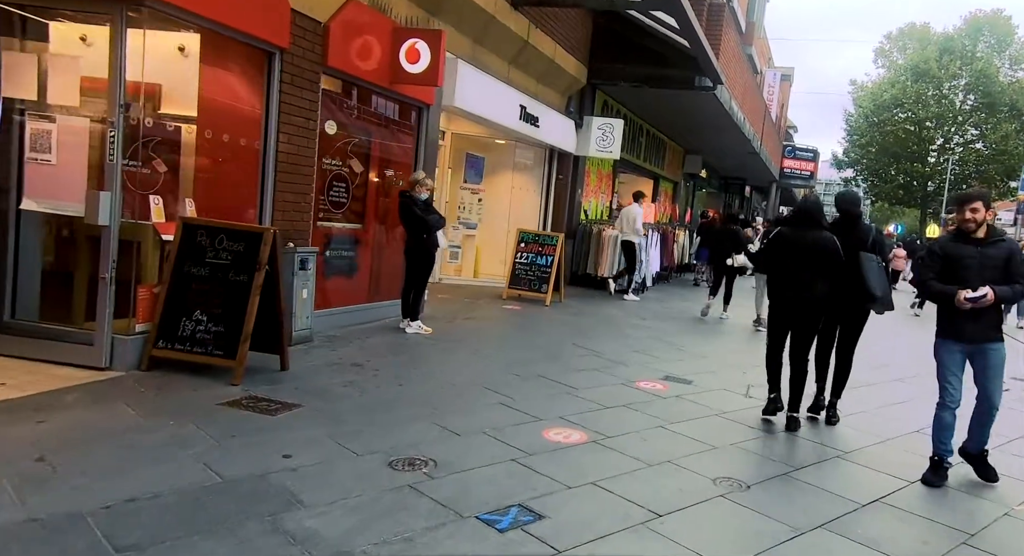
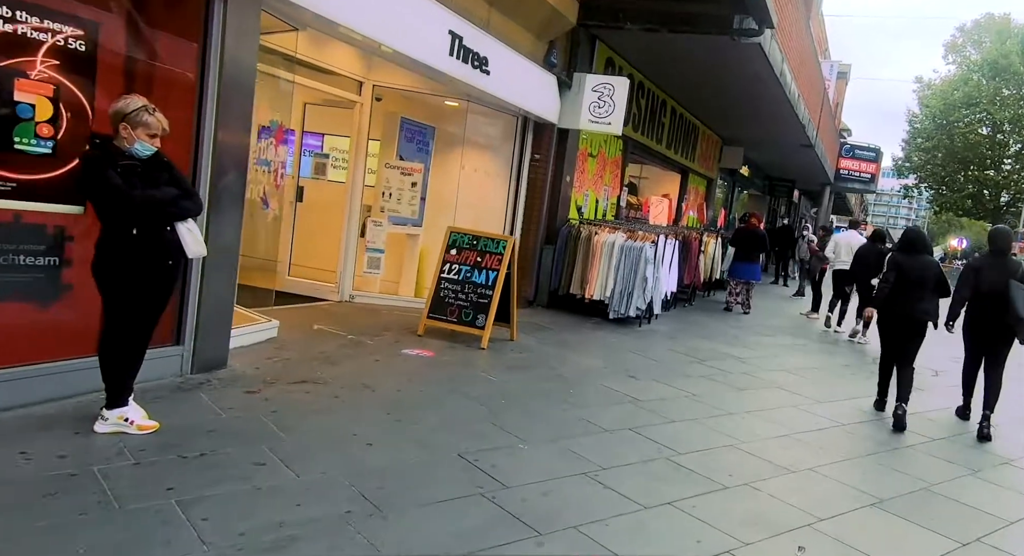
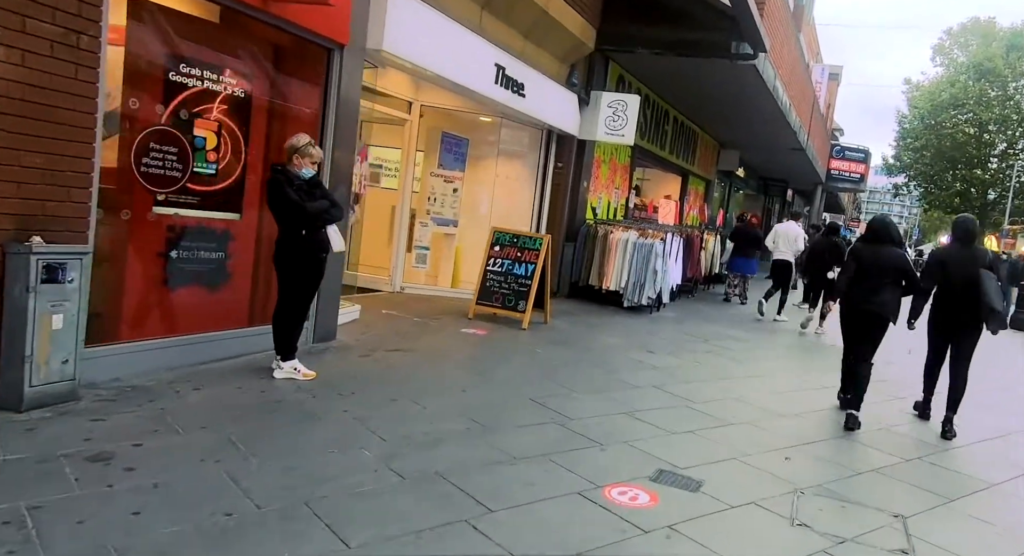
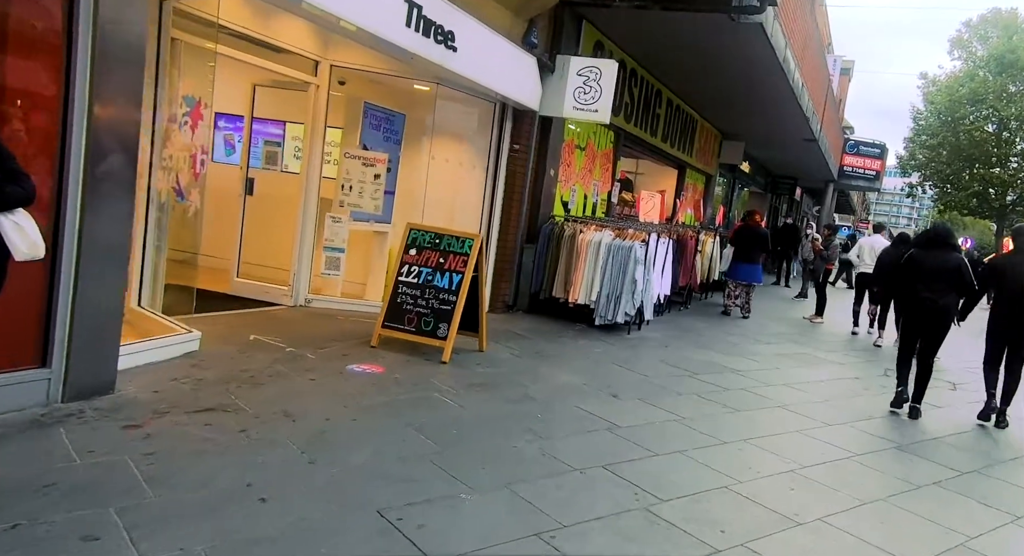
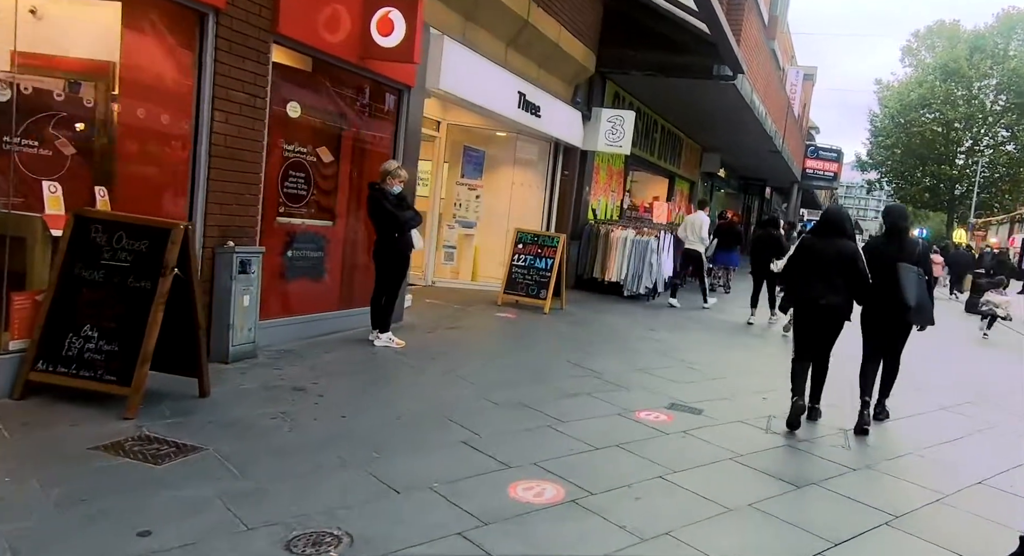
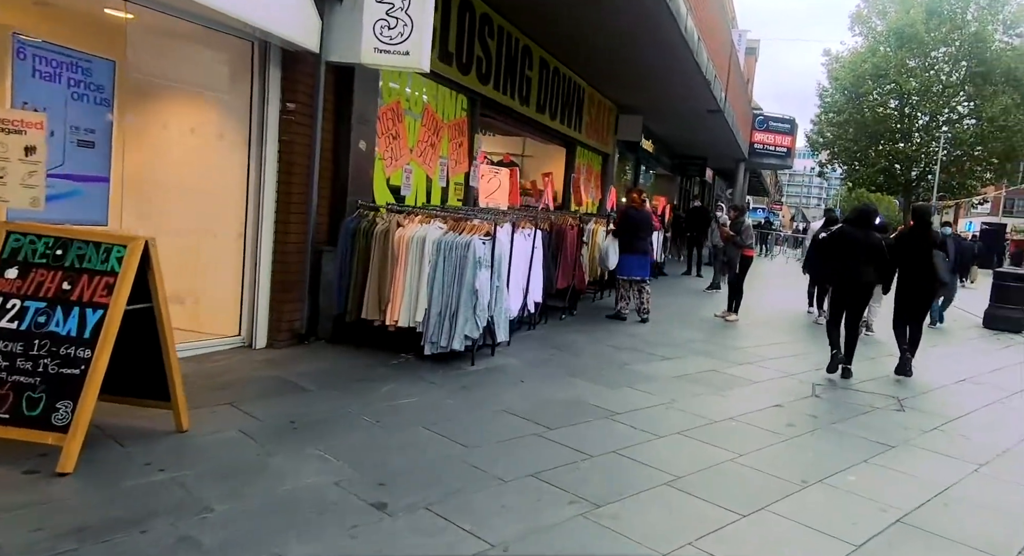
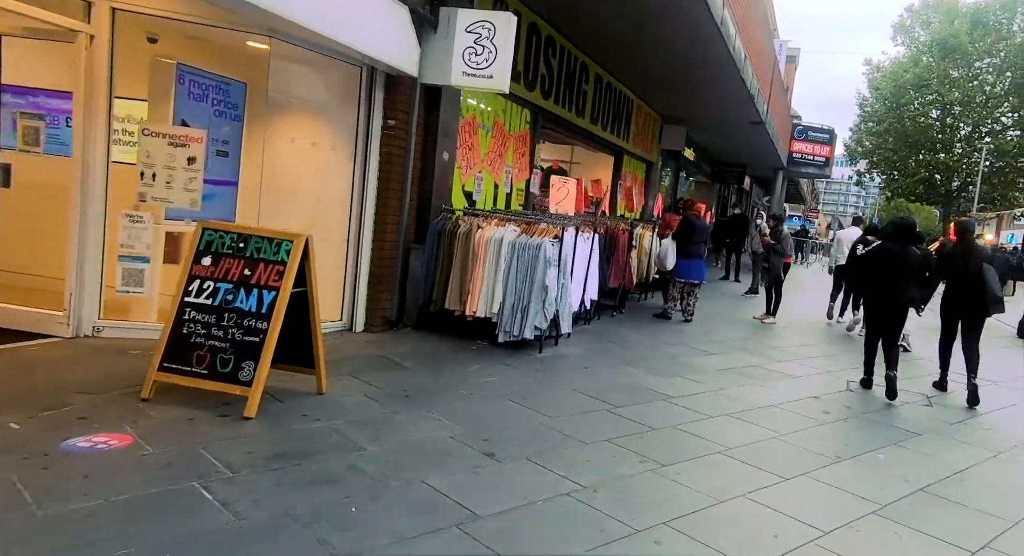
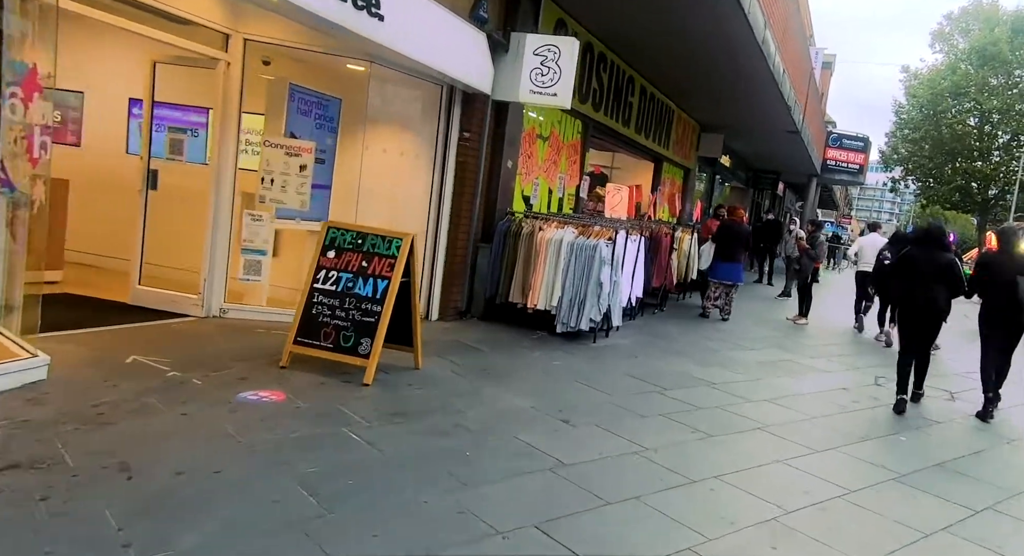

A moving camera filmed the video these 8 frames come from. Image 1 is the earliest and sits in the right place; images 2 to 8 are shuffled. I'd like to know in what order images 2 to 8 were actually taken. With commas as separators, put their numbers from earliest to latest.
5, 3, 2, 4, 8, 7, 6
